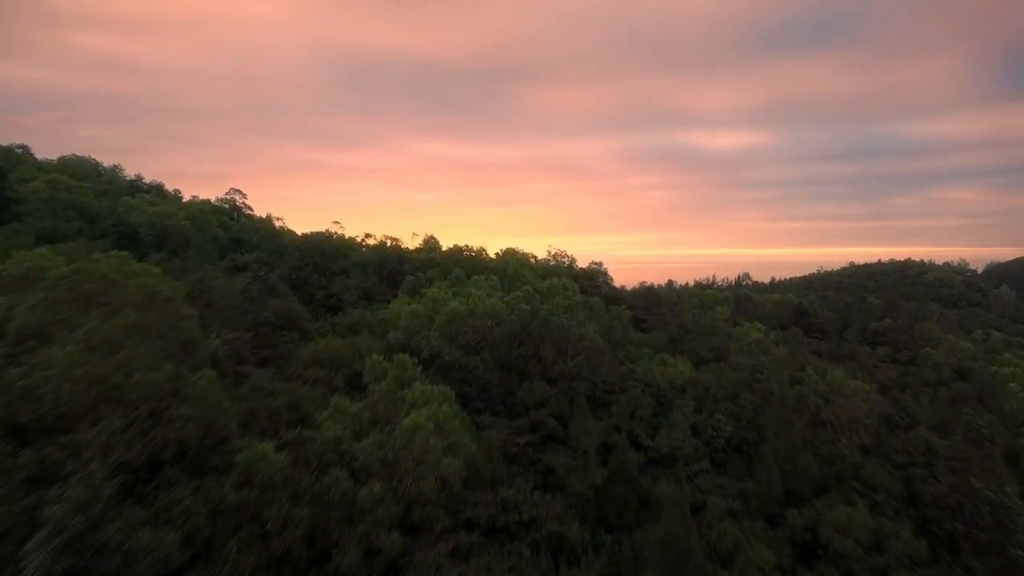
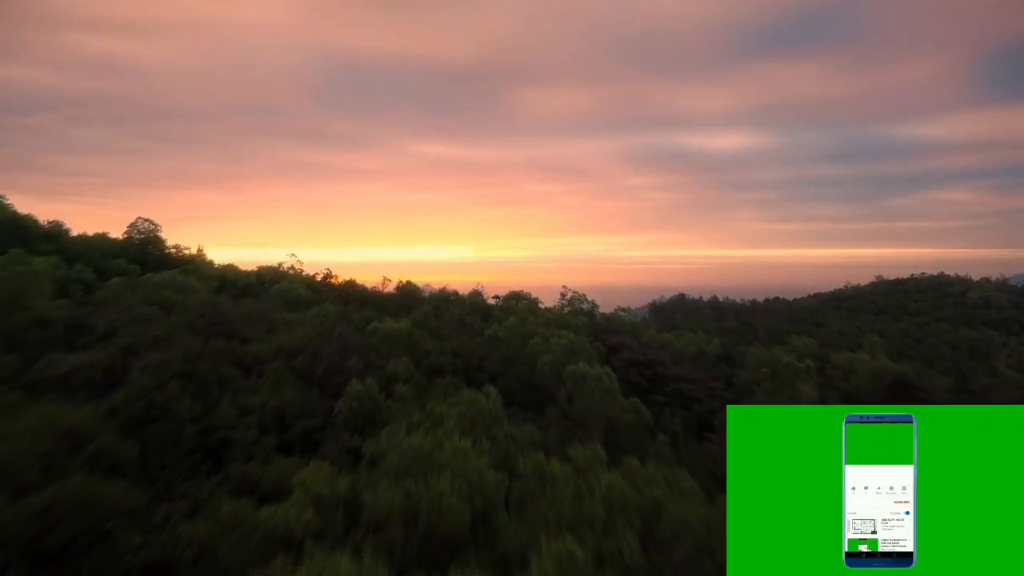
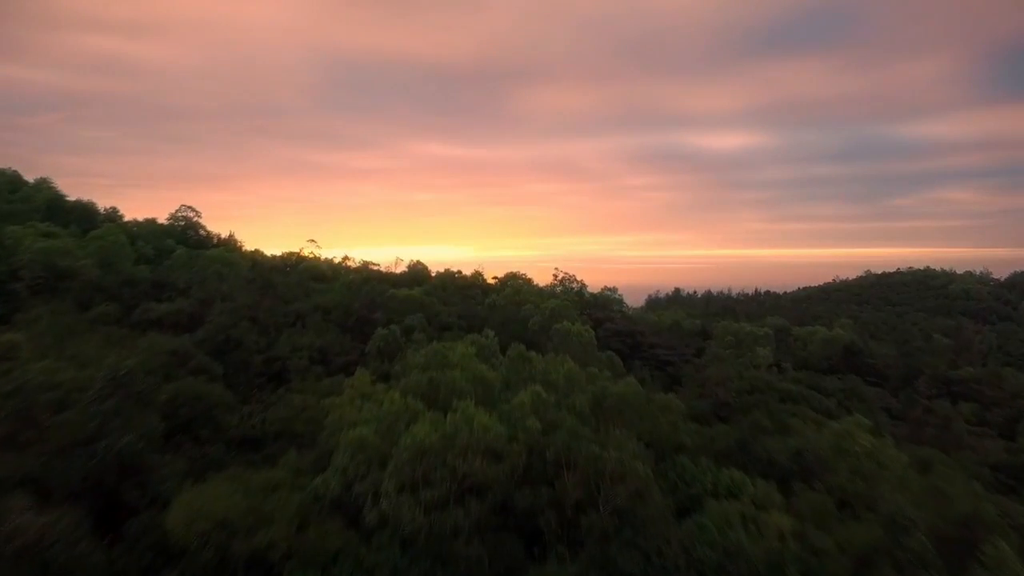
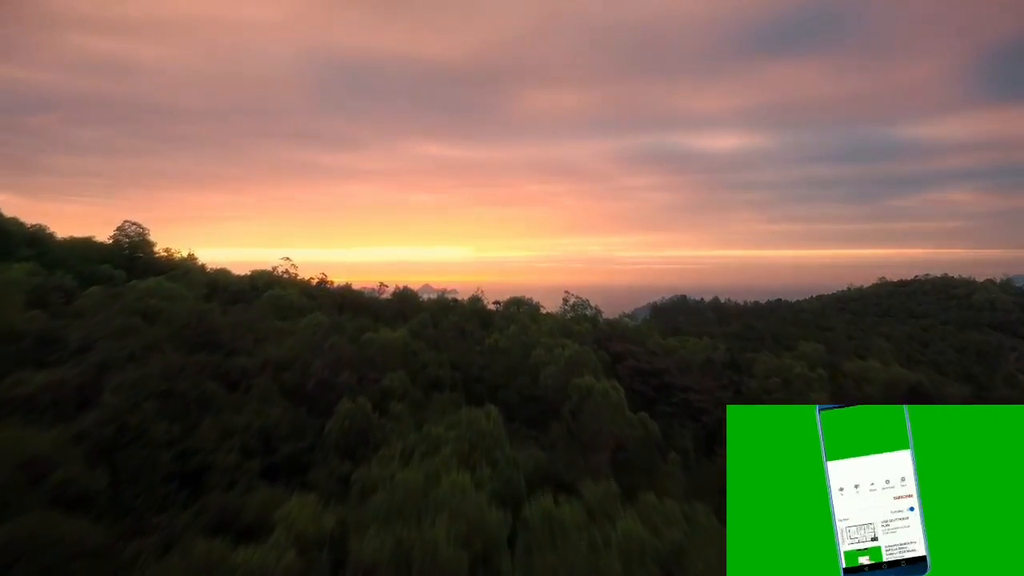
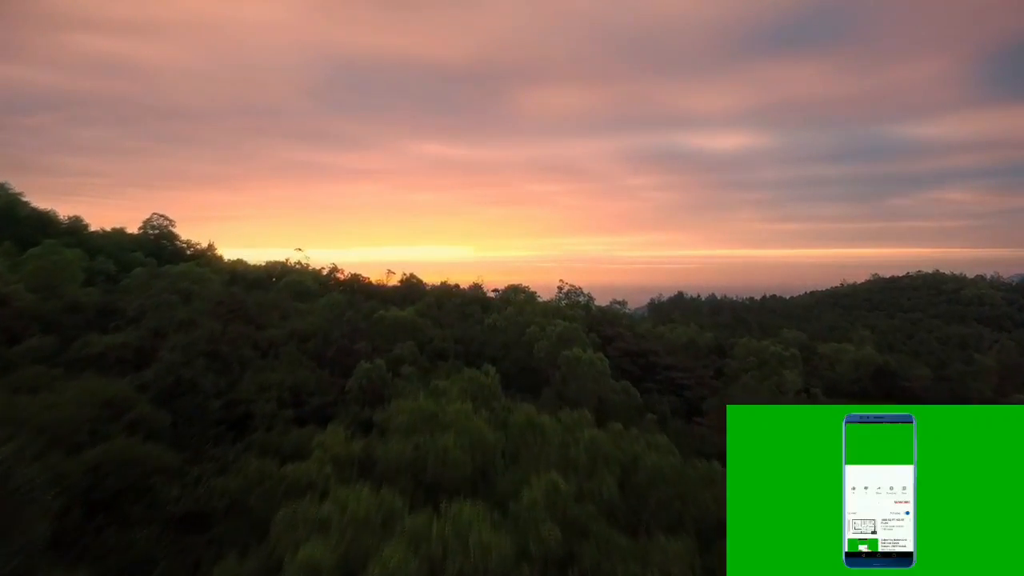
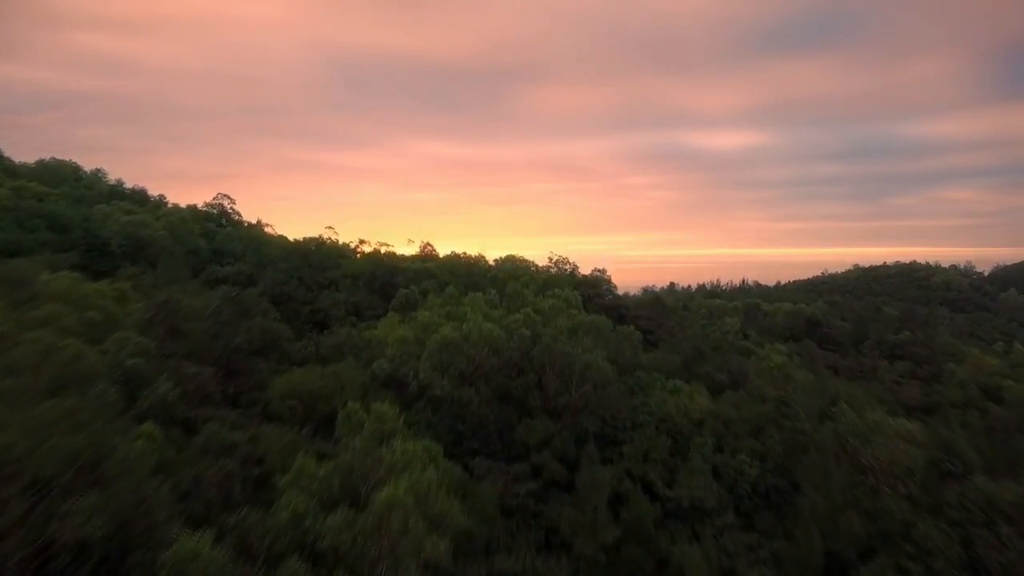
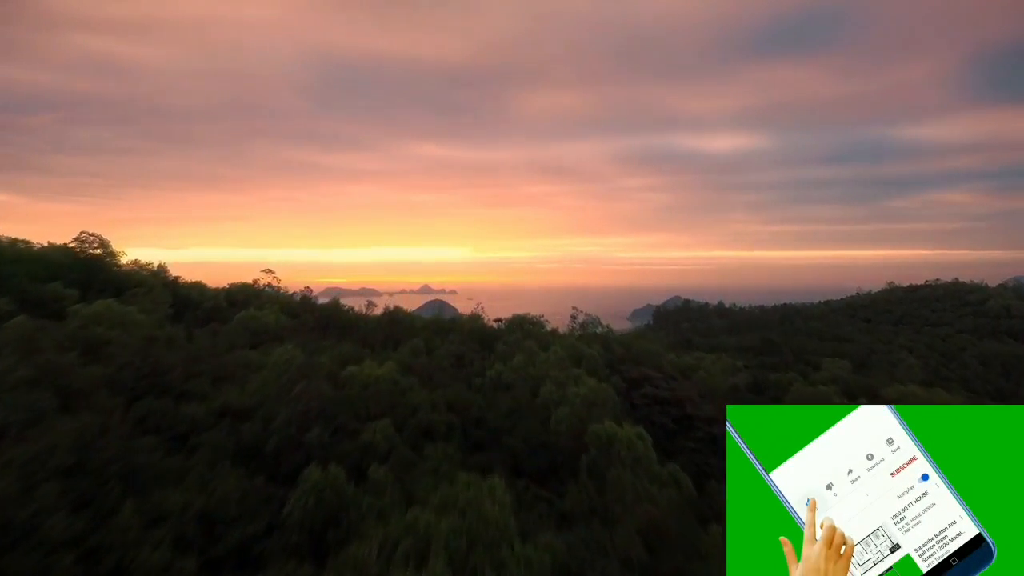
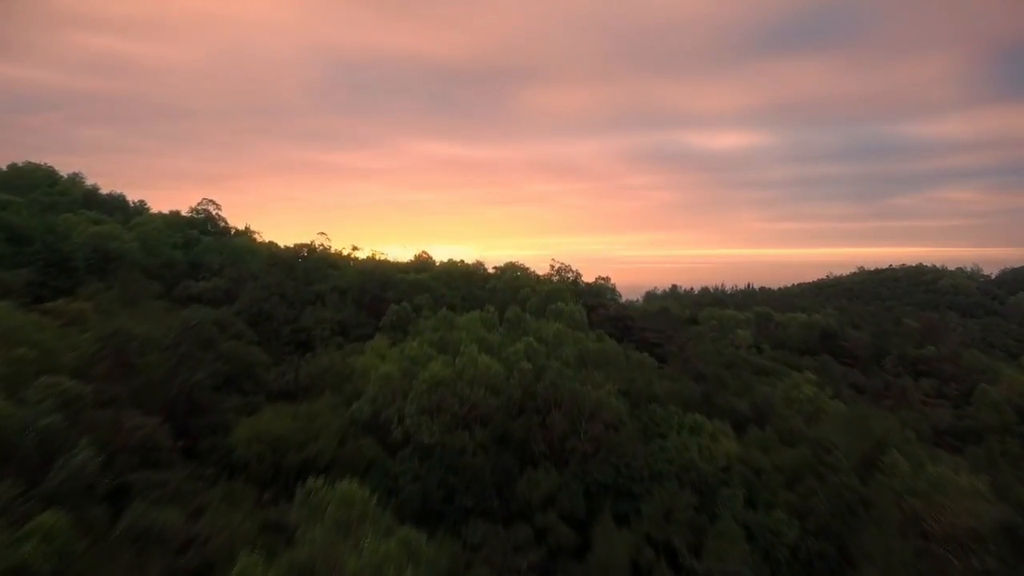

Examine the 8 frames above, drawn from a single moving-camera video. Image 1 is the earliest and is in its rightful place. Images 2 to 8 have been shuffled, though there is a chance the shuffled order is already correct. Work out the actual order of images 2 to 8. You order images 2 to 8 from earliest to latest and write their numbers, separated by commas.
6, 8, 3, 5, 2, 4, 7
